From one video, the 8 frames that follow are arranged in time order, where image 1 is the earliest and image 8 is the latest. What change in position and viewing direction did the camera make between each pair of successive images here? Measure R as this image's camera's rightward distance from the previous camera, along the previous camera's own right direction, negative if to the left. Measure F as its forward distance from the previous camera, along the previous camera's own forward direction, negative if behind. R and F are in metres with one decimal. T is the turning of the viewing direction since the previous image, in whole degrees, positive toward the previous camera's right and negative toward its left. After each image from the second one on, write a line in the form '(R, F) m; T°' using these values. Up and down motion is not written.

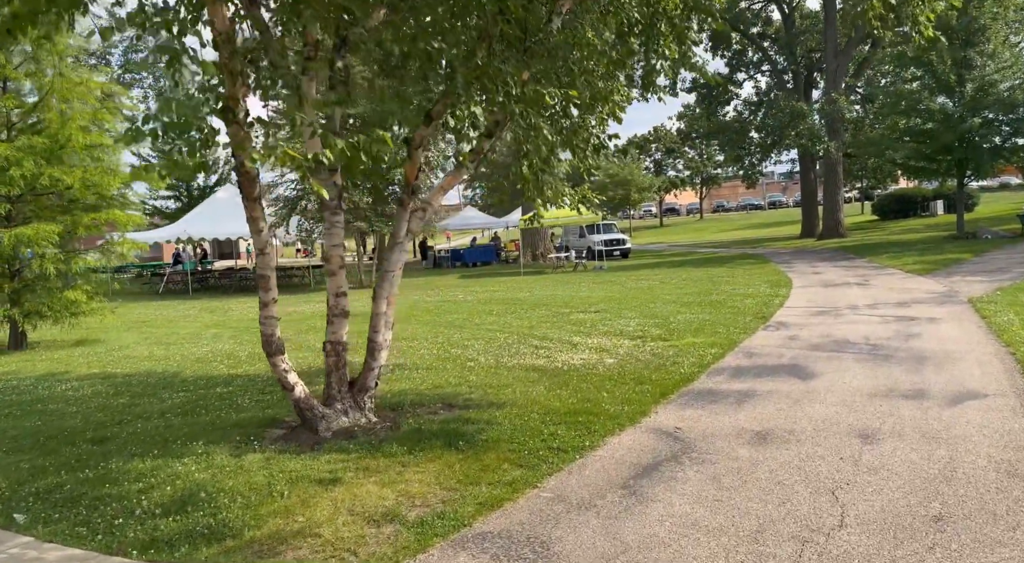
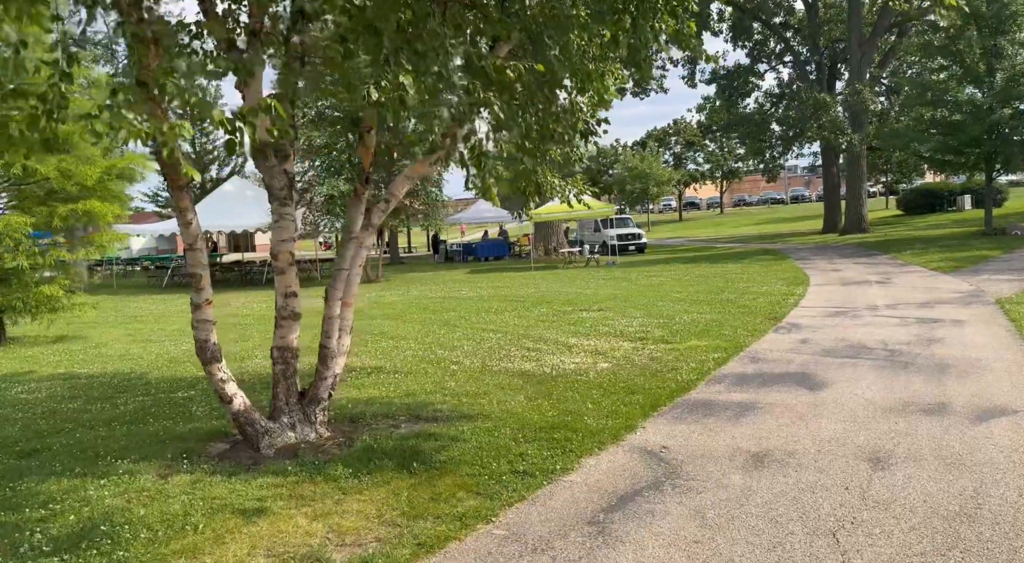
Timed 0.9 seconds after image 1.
(+0.3, +0.6) m; -1°
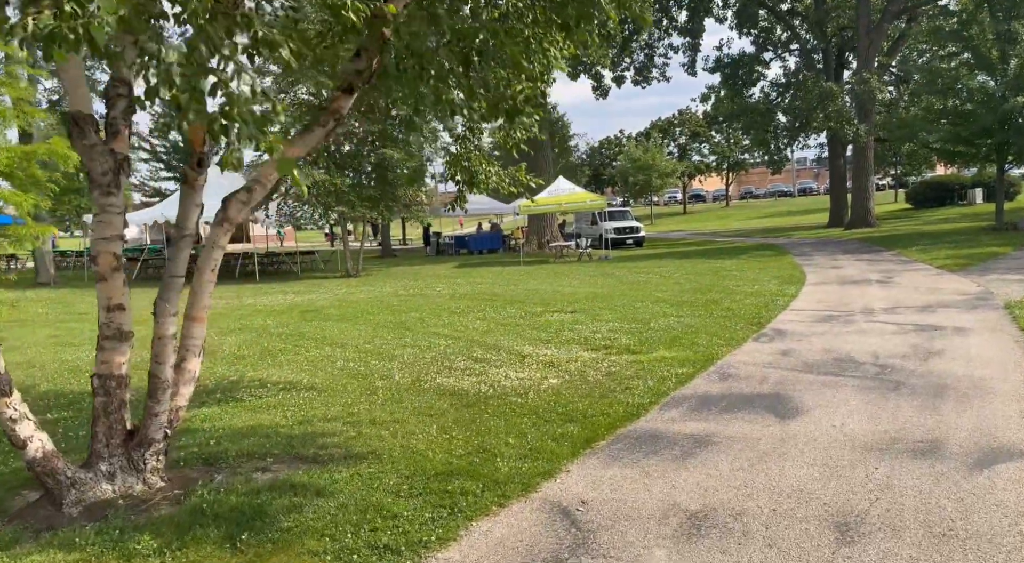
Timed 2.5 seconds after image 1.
(+0.7, +1.1) m; -1°
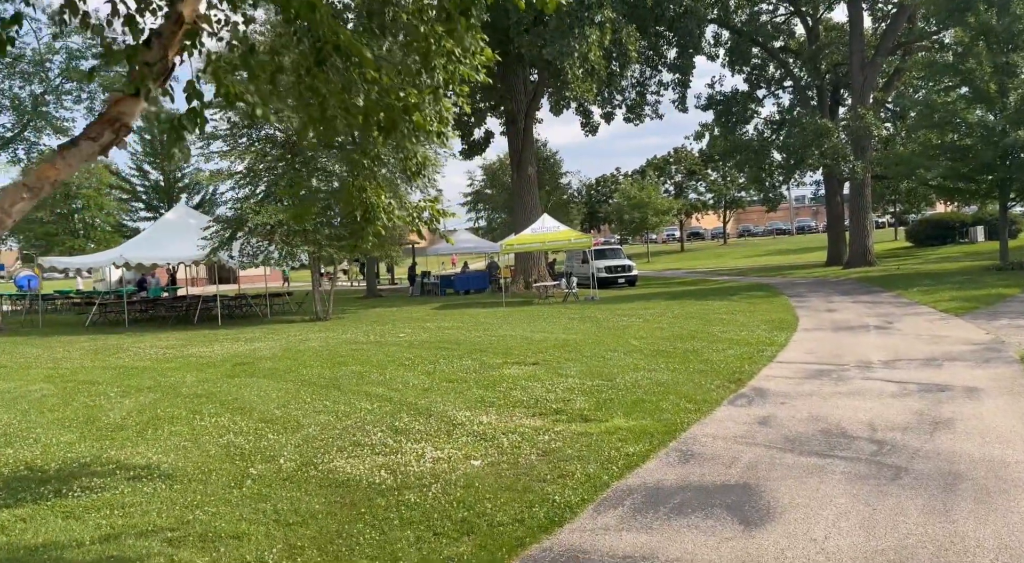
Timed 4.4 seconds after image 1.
(+0.7, +1.3) m; 0°
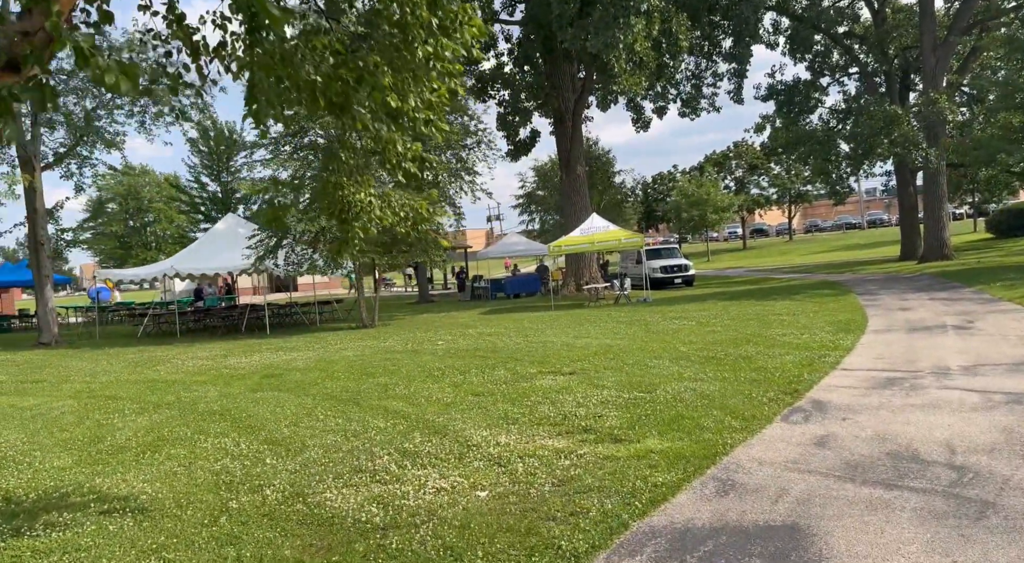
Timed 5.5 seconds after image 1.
(+0.4, +0.7) m; -5°
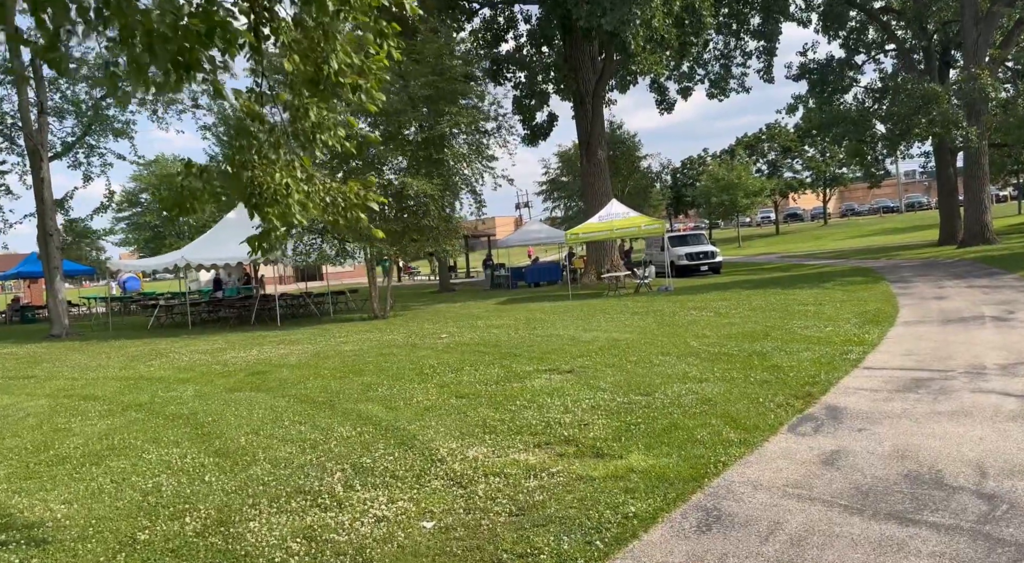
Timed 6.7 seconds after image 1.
(+0.5, +0.7) m; -2°
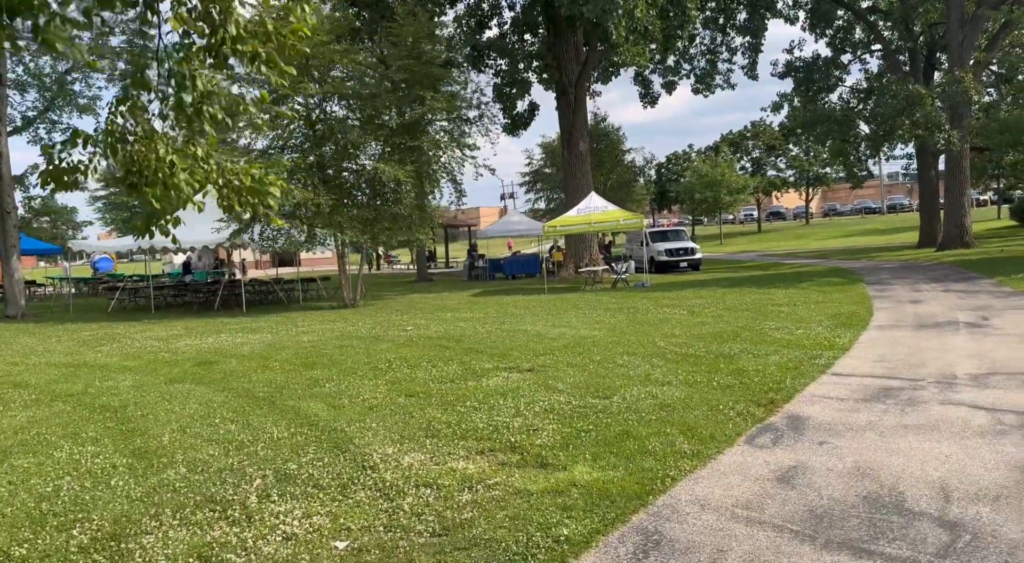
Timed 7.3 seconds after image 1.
(+0.3, +0.4) m; +1°
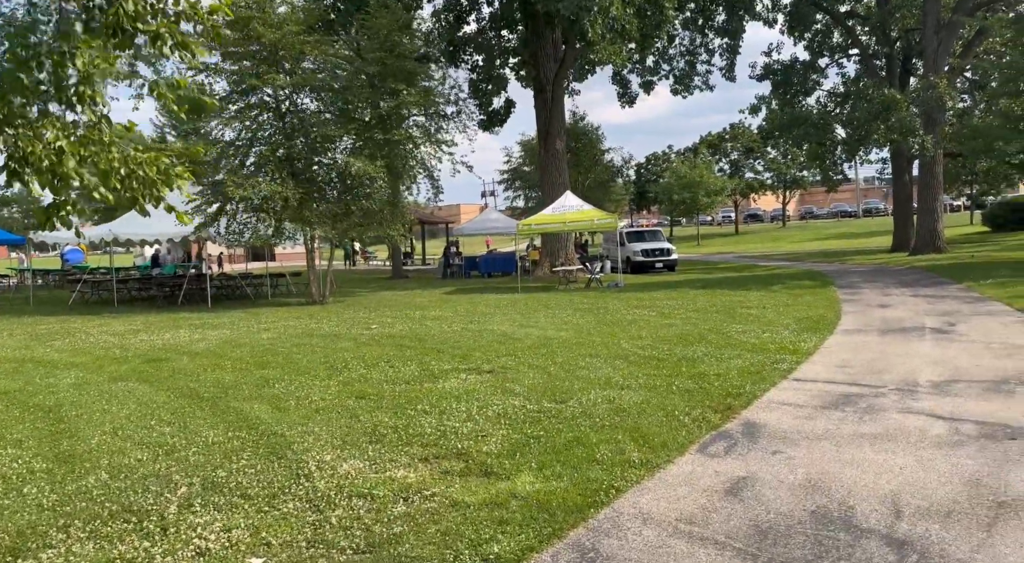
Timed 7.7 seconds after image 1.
(+0.2, +0.2) m; +1°
